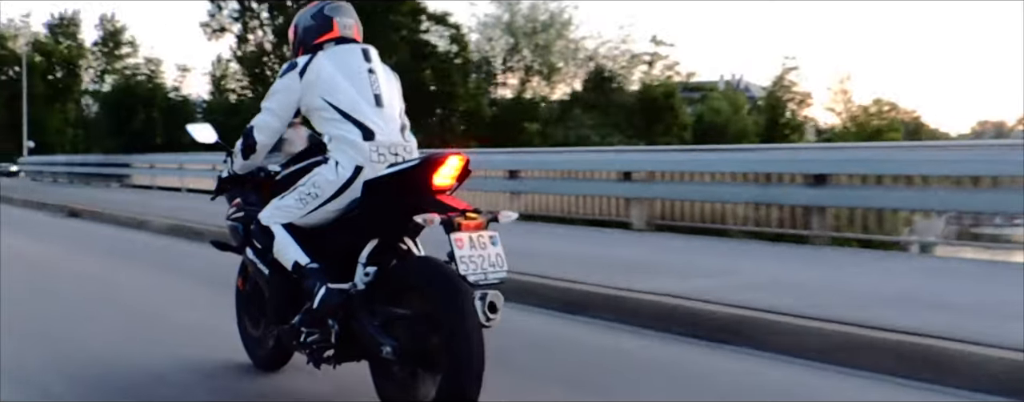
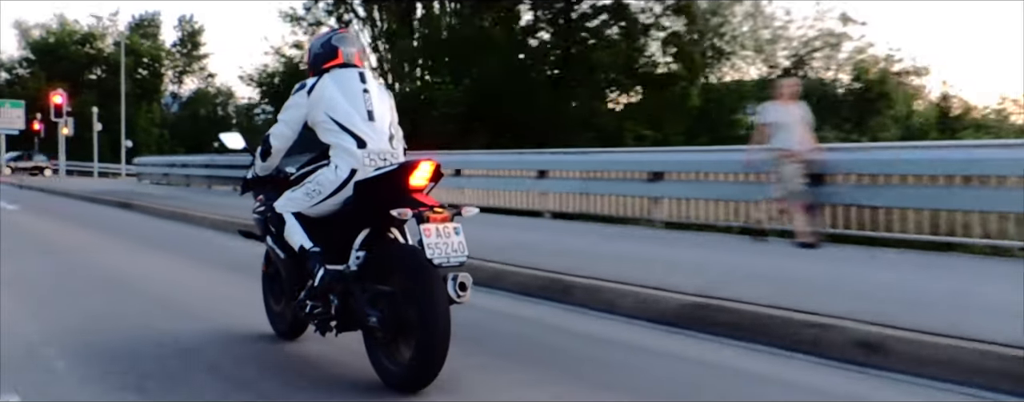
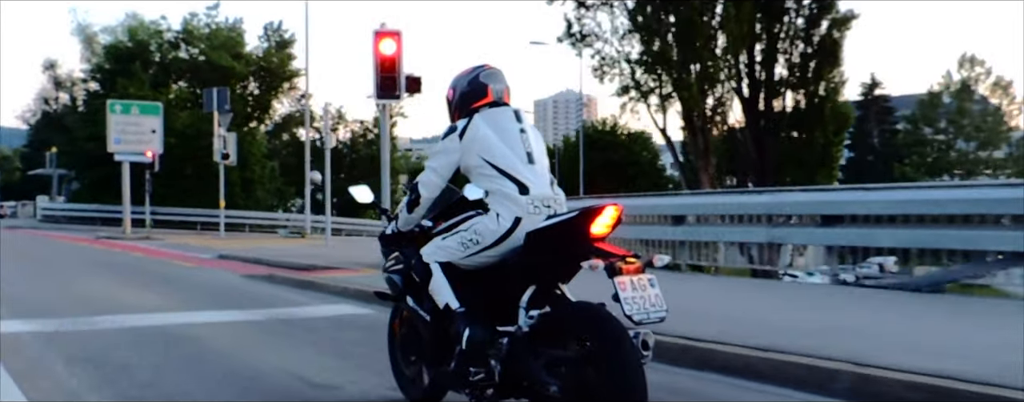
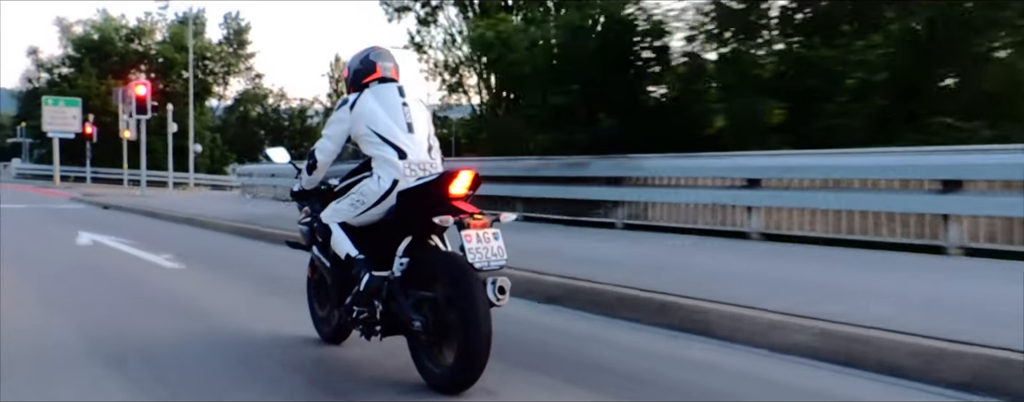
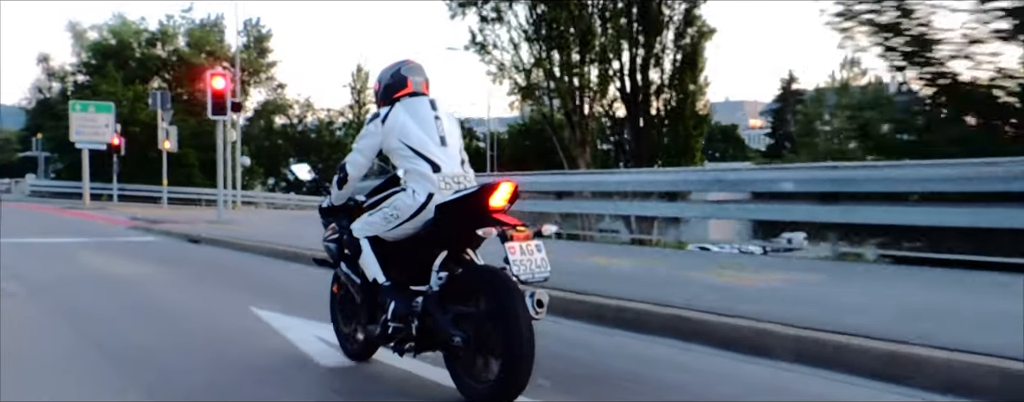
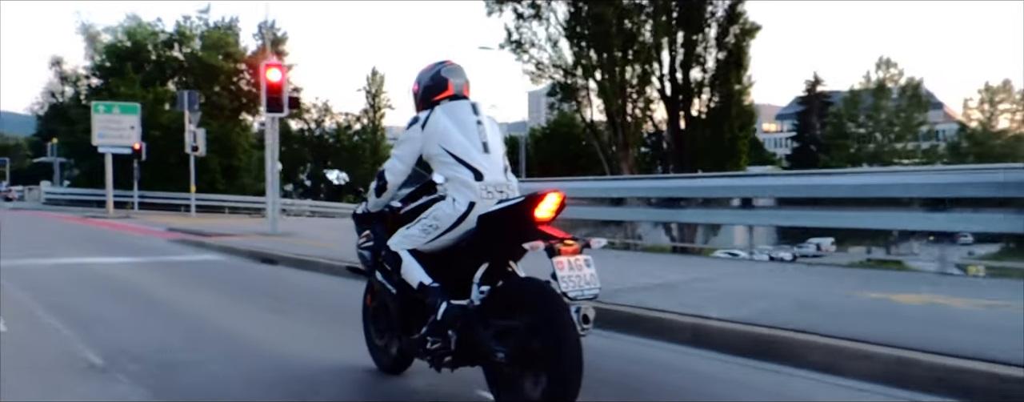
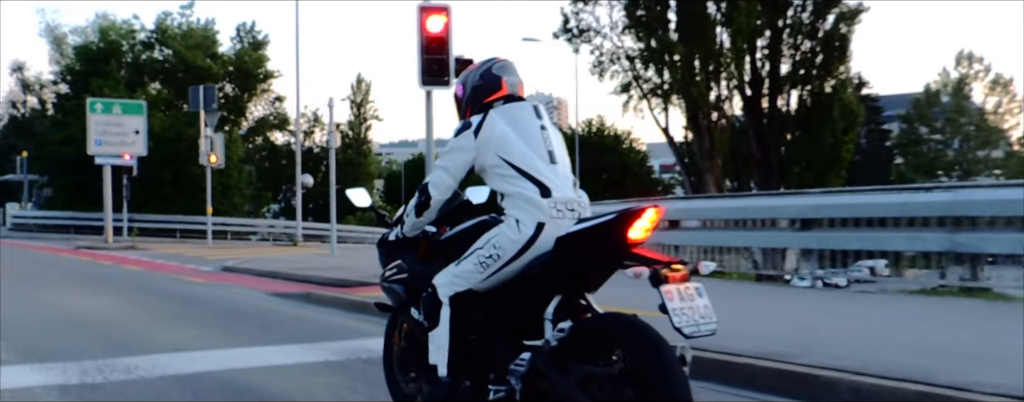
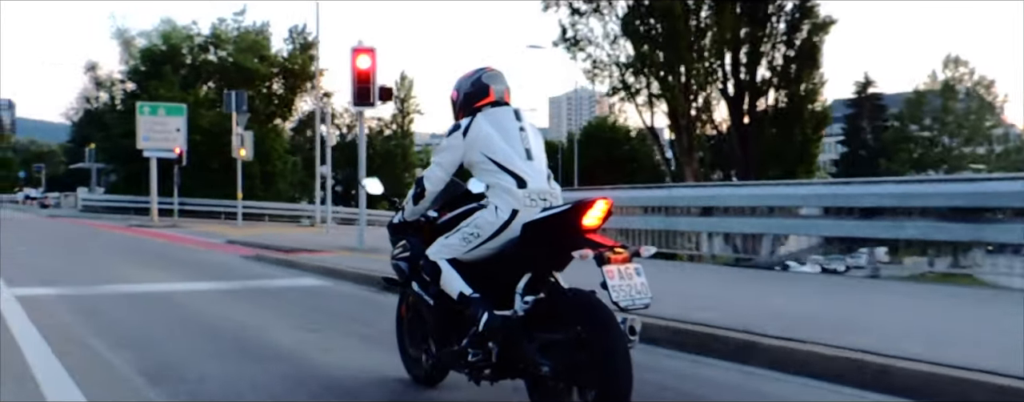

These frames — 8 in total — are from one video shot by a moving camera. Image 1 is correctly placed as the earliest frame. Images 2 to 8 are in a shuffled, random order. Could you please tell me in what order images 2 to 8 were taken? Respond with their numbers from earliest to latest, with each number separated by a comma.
2, 4, 5, 6, 8, 3, 7
